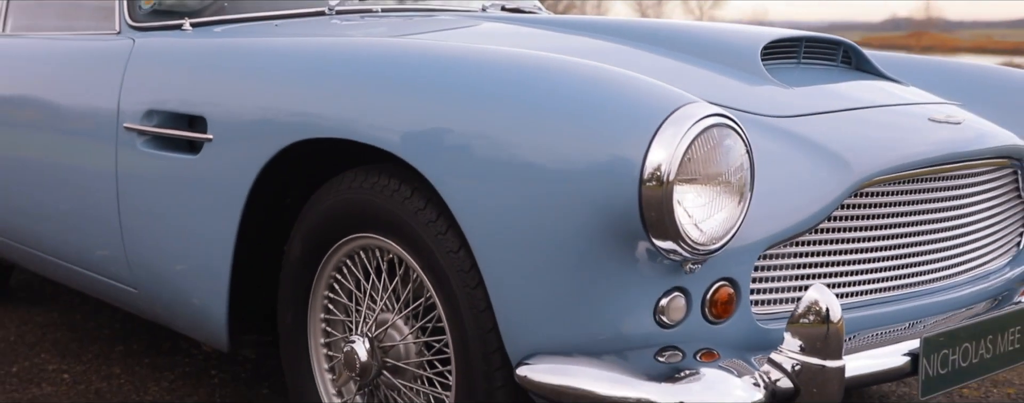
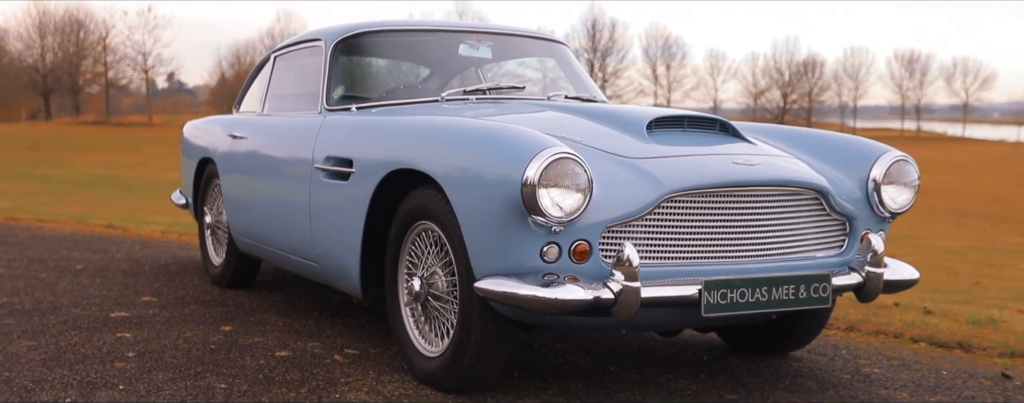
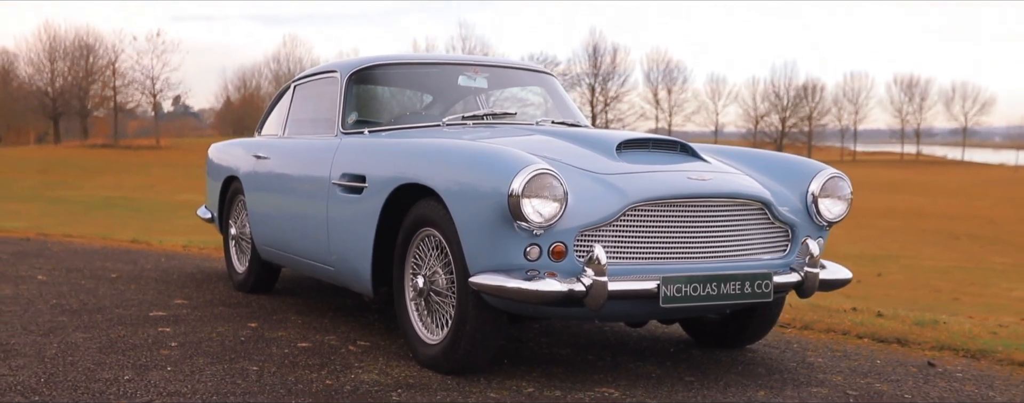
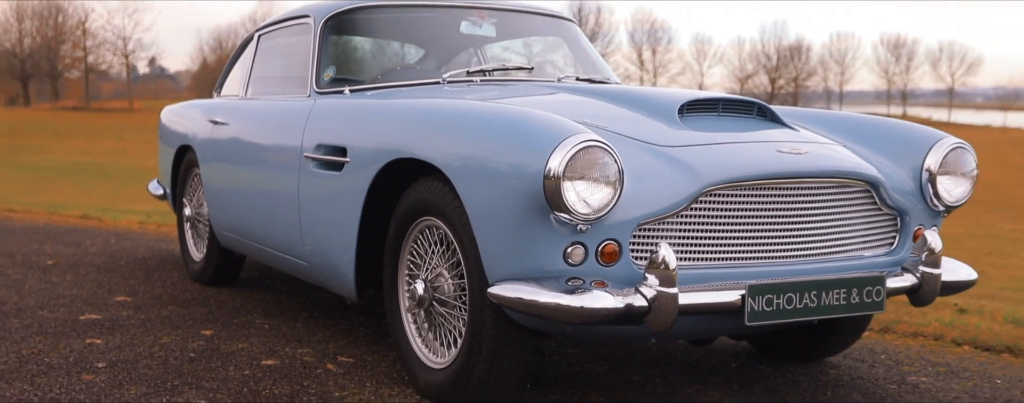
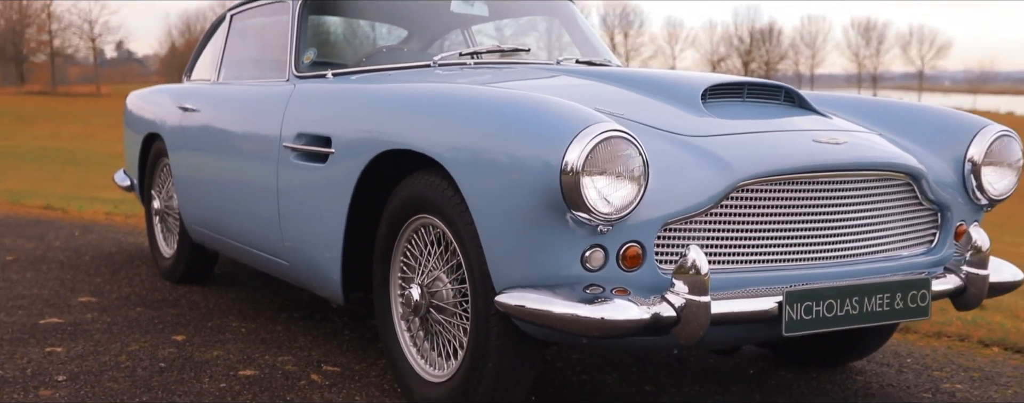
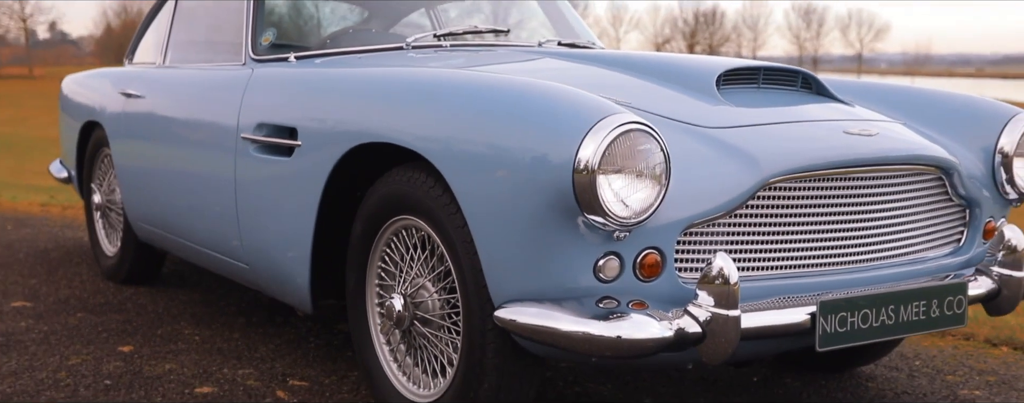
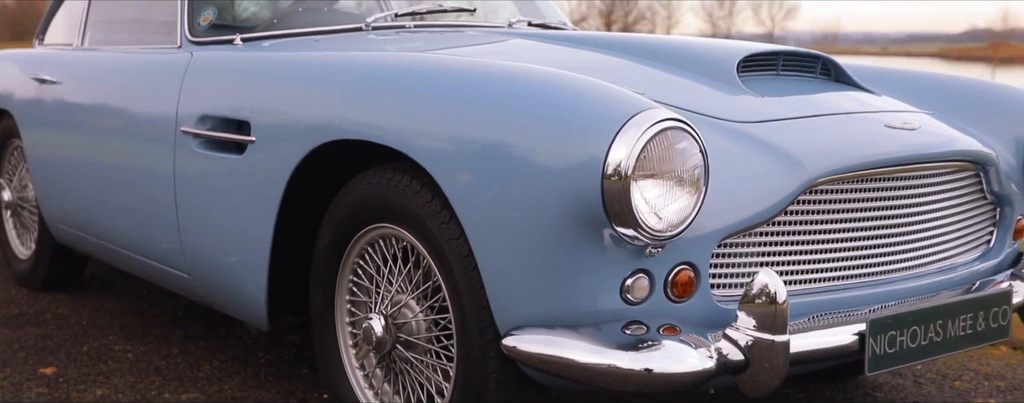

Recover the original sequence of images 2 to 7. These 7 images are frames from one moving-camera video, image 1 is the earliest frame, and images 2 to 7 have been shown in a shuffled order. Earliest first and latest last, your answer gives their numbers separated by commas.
7, 6, 5, 4, 2, 3
